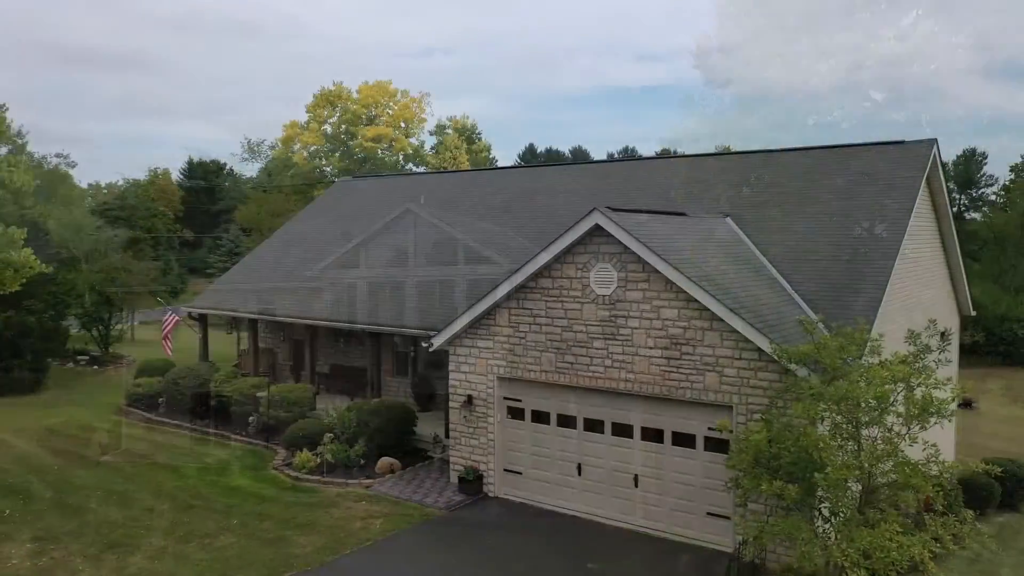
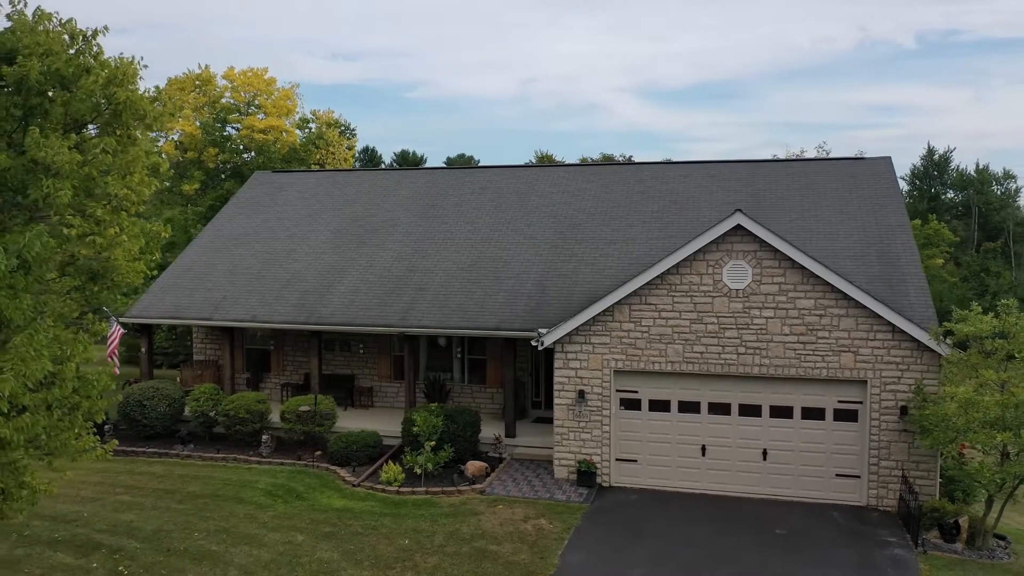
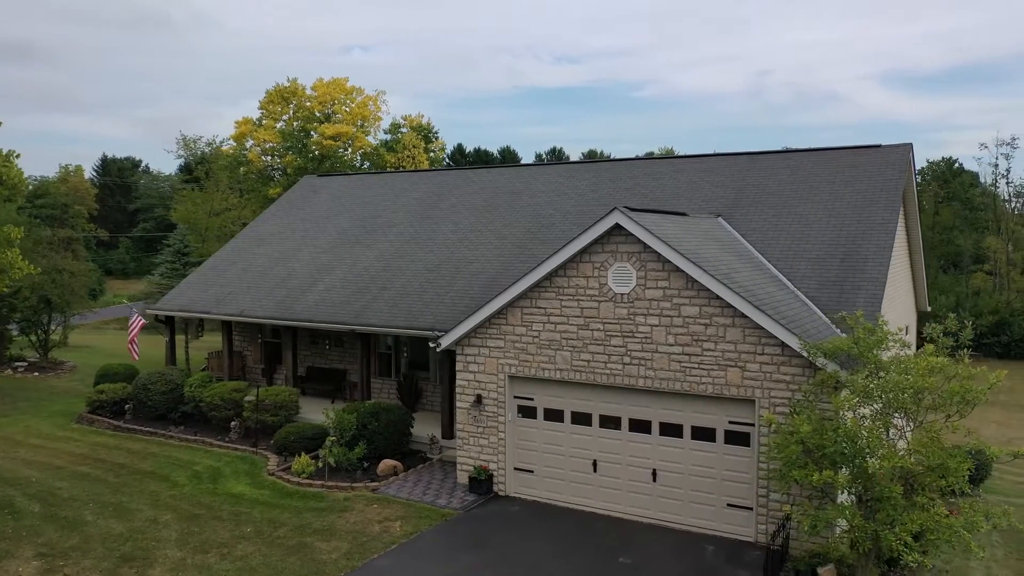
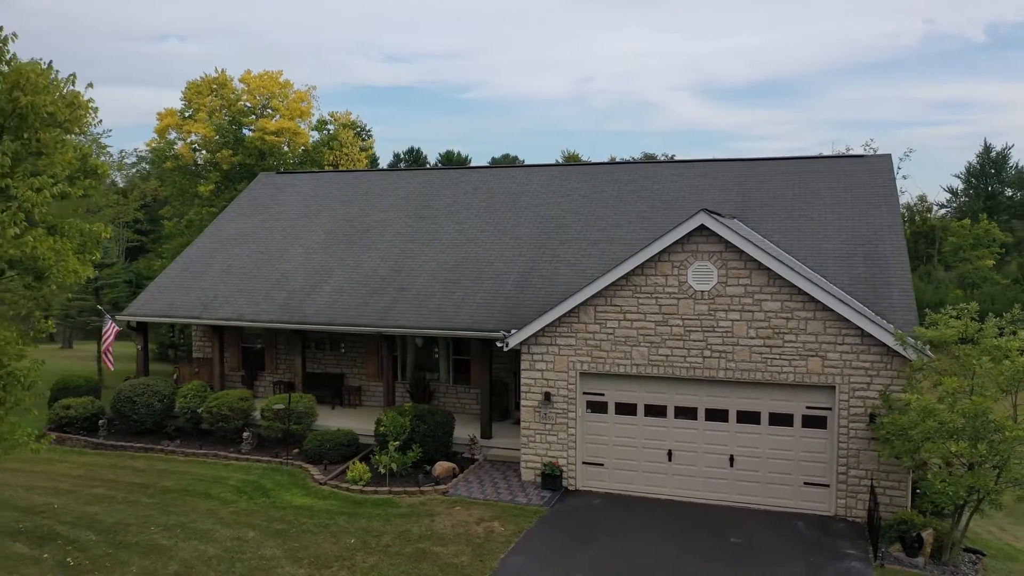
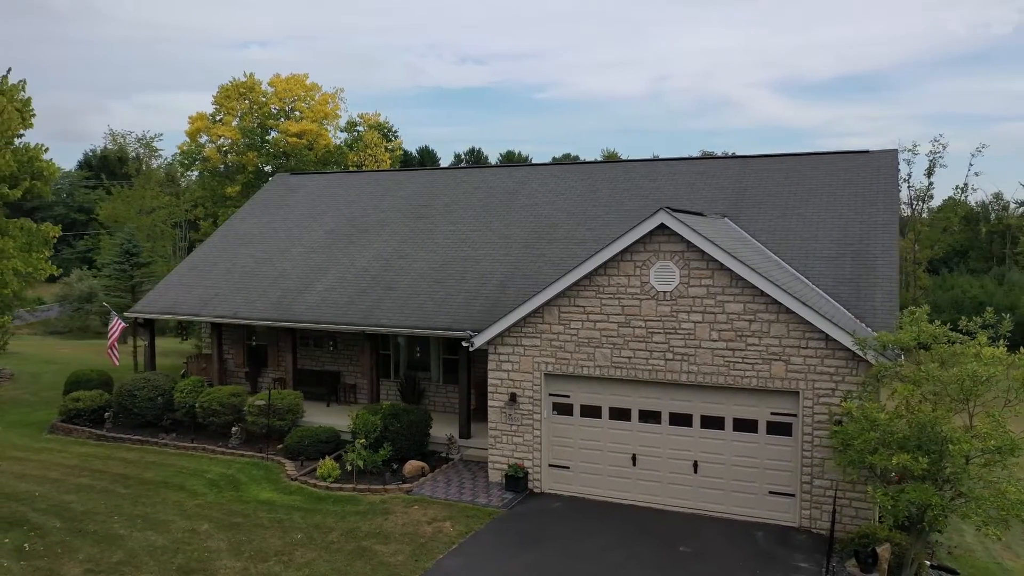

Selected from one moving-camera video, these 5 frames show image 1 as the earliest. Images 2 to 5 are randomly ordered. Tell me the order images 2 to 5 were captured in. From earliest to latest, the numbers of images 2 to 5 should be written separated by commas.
3, 5, 4, 2
